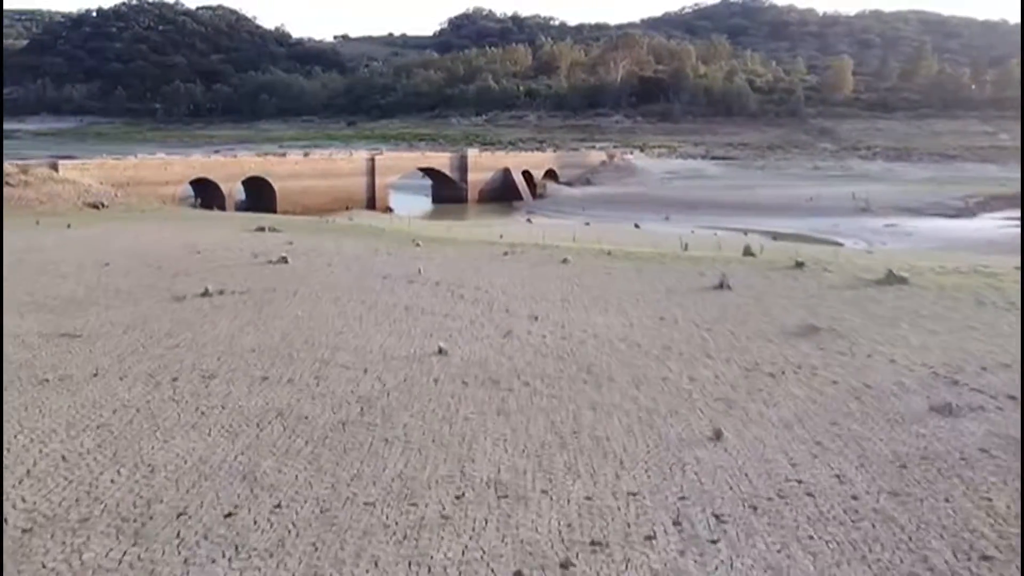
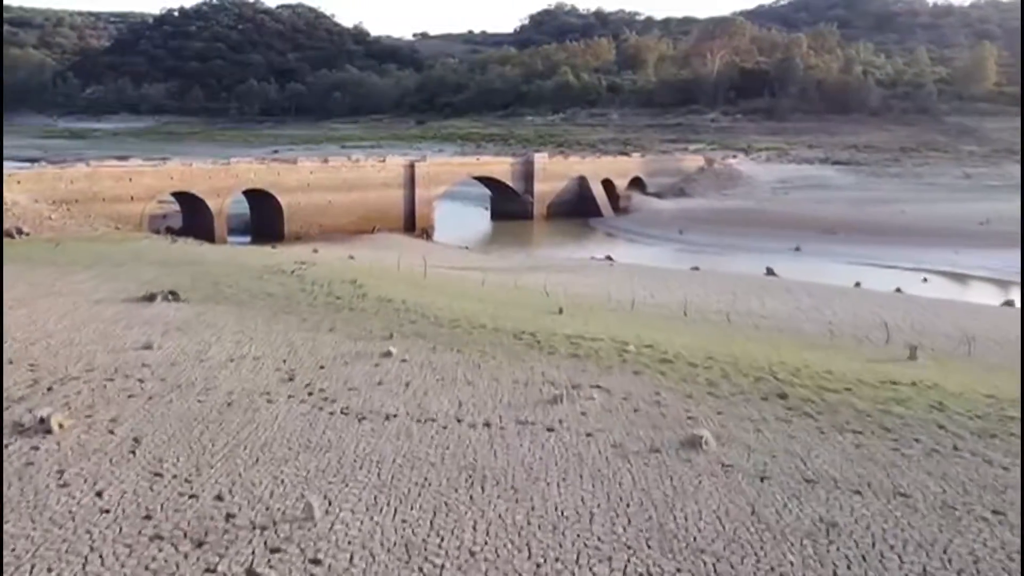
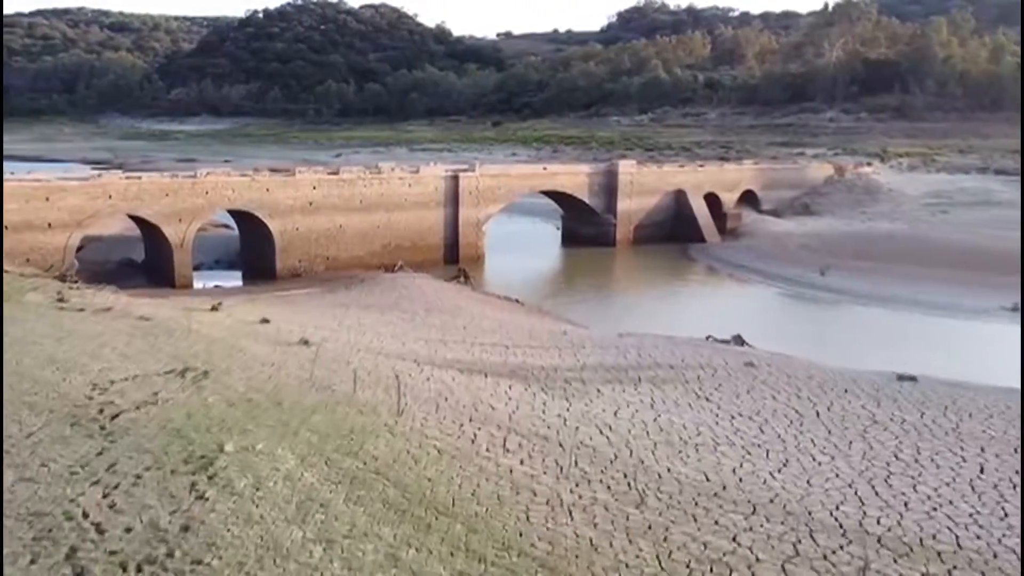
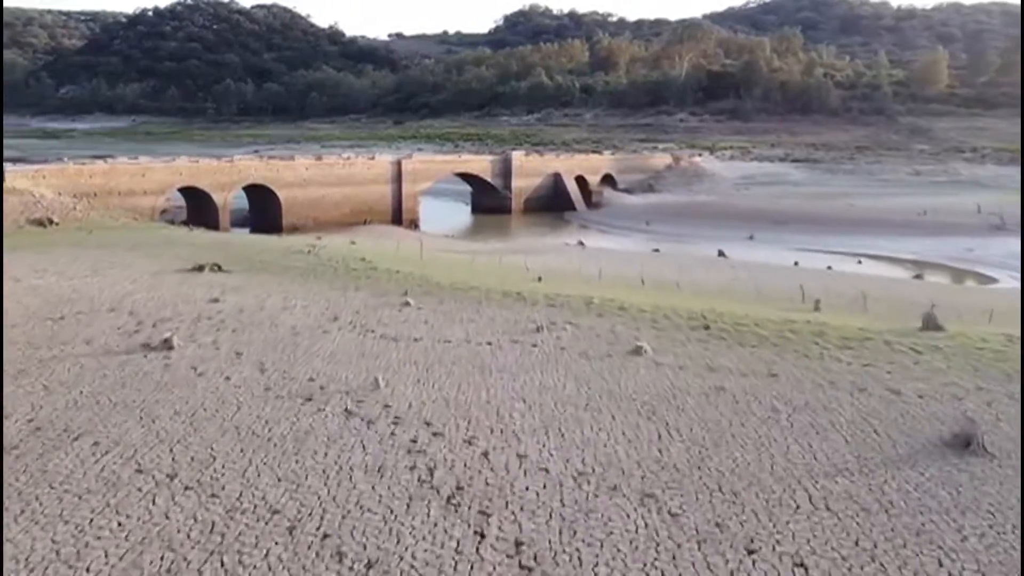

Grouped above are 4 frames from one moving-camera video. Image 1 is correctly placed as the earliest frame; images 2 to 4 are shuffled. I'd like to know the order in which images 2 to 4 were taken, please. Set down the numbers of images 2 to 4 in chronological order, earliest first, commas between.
4, 2, 3
